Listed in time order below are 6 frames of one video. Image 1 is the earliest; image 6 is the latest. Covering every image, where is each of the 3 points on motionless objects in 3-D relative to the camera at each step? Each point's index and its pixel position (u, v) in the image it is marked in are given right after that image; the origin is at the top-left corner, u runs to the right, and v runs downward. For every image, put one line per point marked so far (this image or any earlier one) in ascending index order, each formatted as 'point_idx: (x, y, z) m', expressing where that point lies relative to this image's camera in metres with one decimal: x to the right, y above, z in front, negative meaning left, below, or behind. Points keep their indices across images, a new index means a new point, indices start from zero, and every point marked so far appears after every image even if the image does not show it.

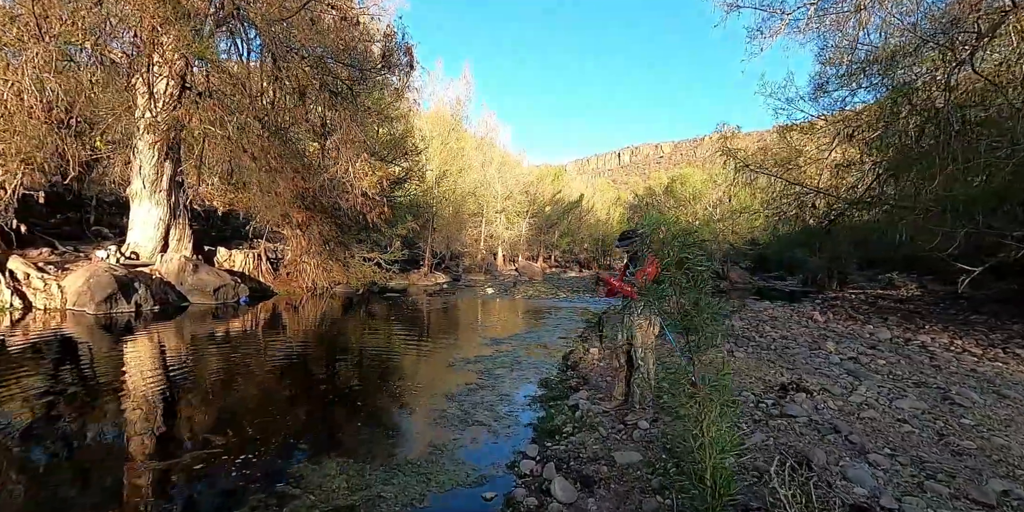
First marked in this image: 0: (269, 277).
0: (-9.0, -0.8, +18.2) m
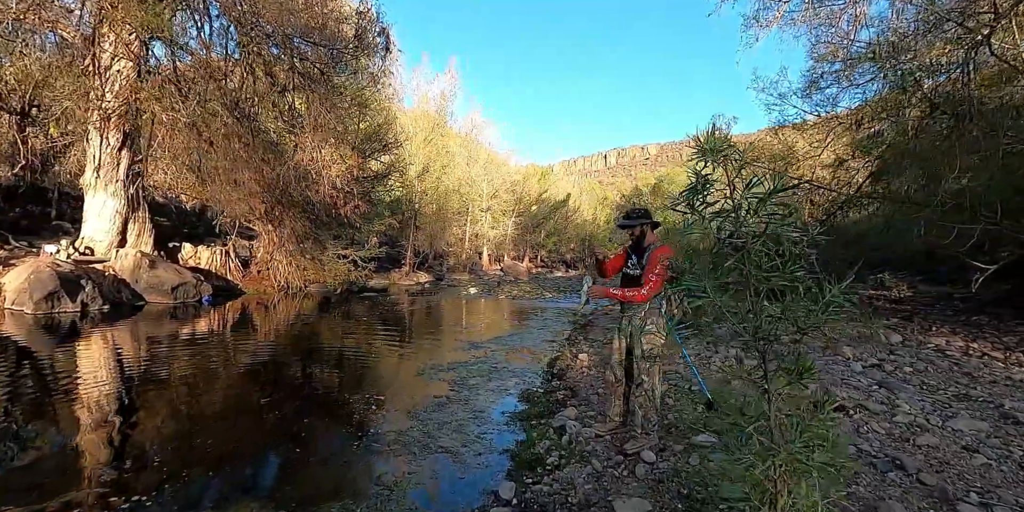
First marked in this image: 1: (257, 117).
0: (-9.6, -0.7, +17.3) m
1: (-6.0, +3.3, +11.7) m
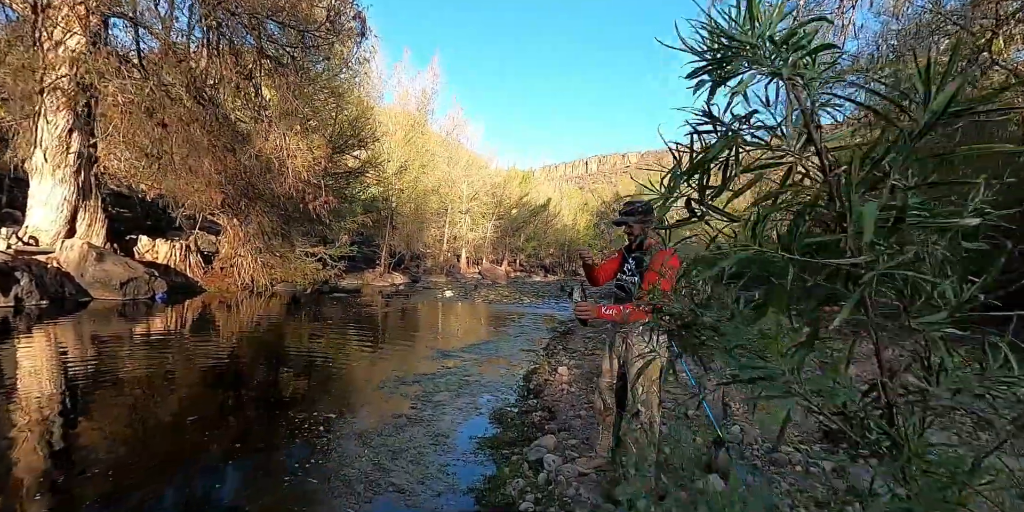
0: (-10.3, -0.5, +16.3) m
1: (-6.4, +3.4, +11.0) m
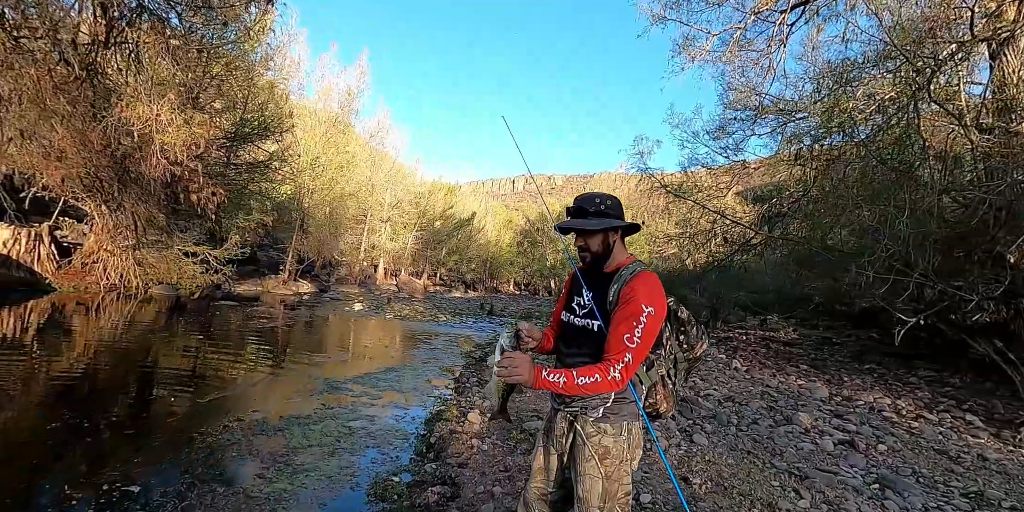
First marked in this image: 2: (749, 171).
0: (-12.7, -0.3, +13.6) m
1: (-7.9, +3.5, +9.0) m
2: (+4.7, +1.6, +9.7) m
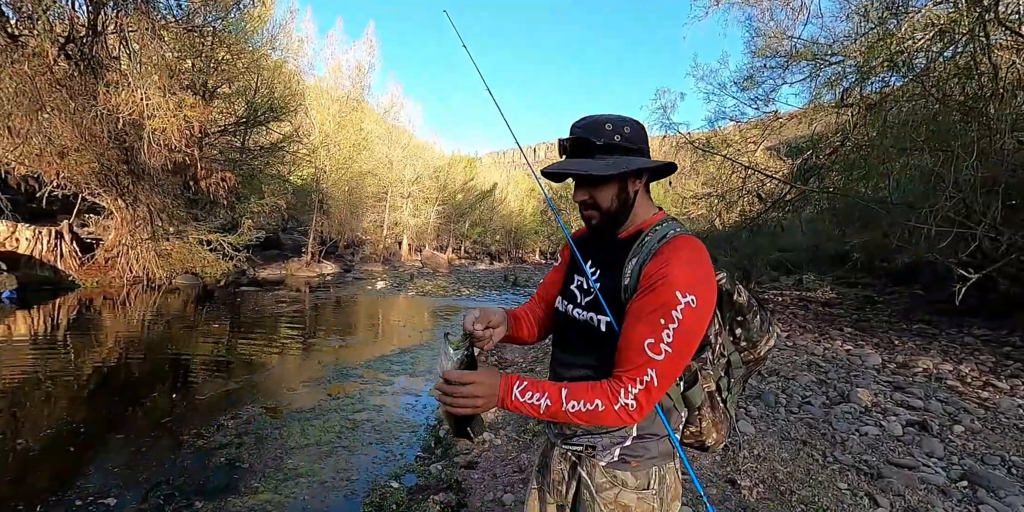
0: (-12.1, -0.1, +13.8) m
1: (-7.7, +3.6, +8.7) m
2: (+4.9, +2.4, +8.9) m
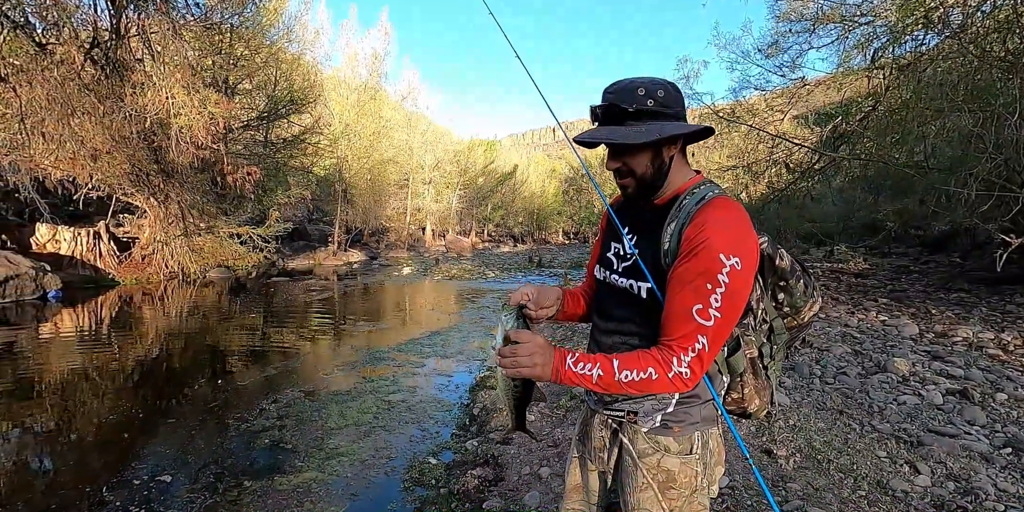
0: (-11.5, -0.1, +14.3) m
1: (-7.4, +3.7, +9.0) m
2: (+5.2, +2.9, +8.6) m
